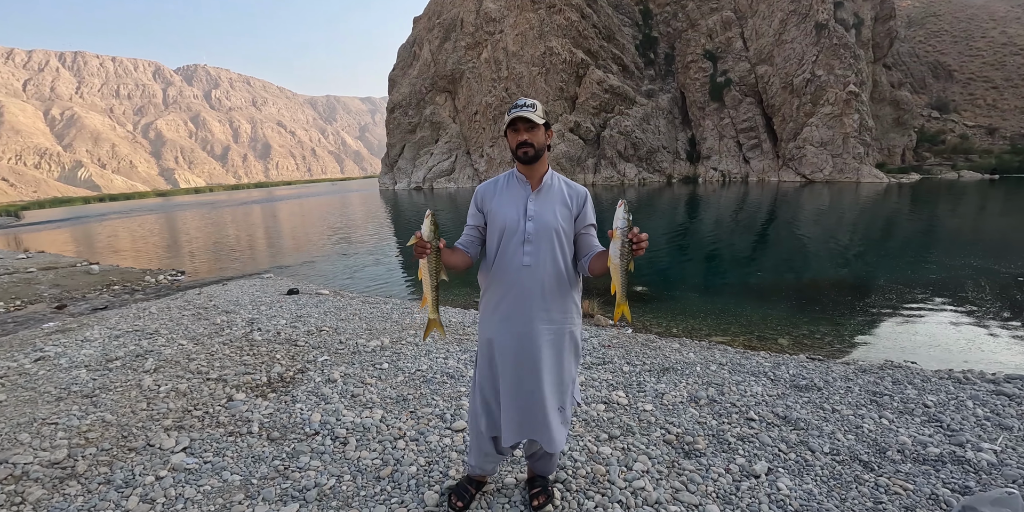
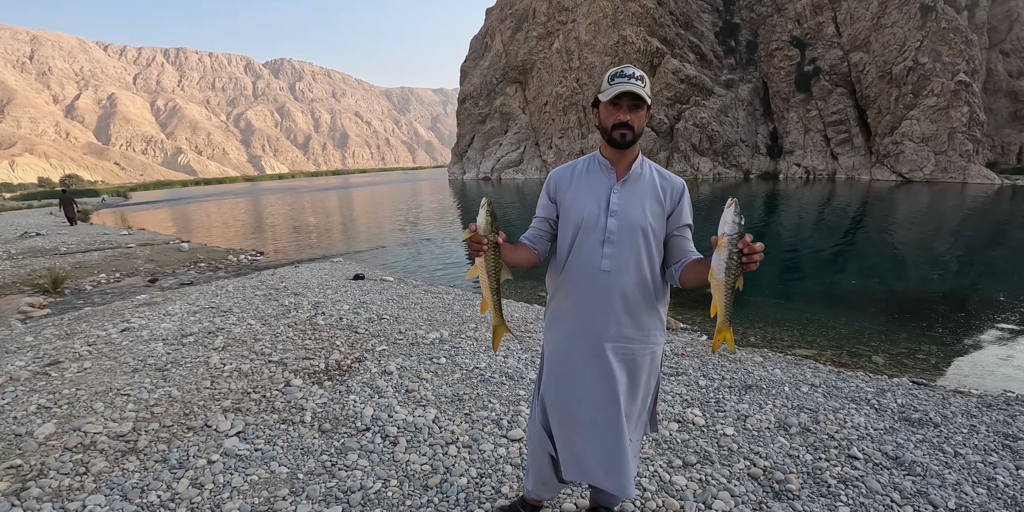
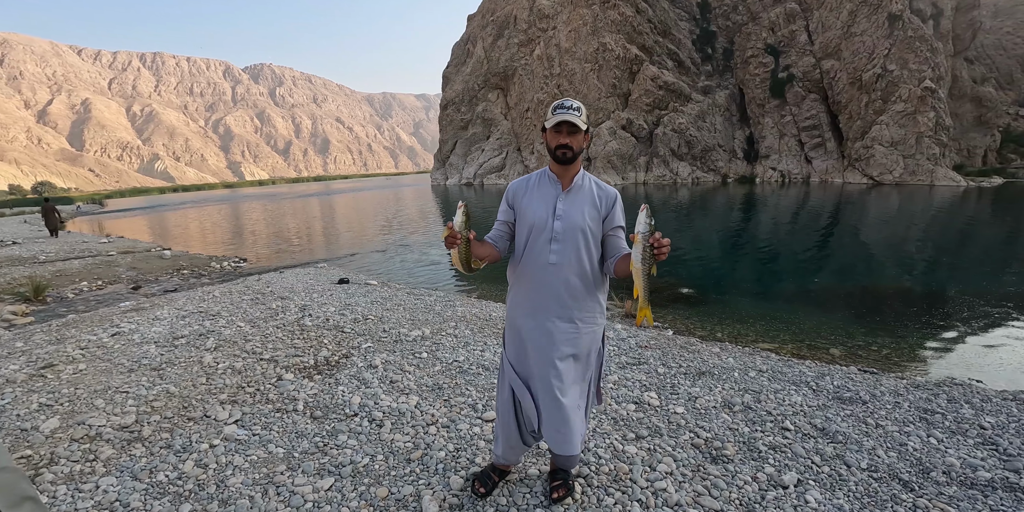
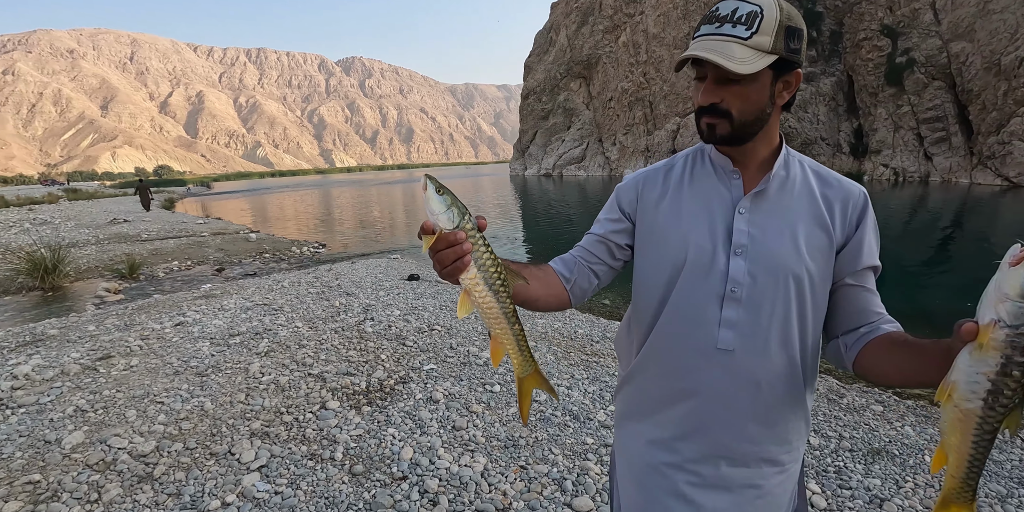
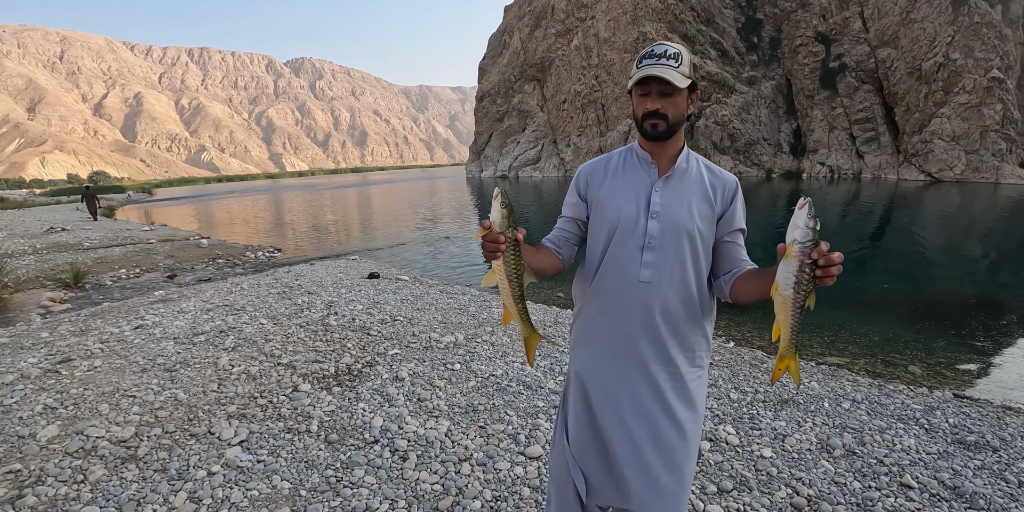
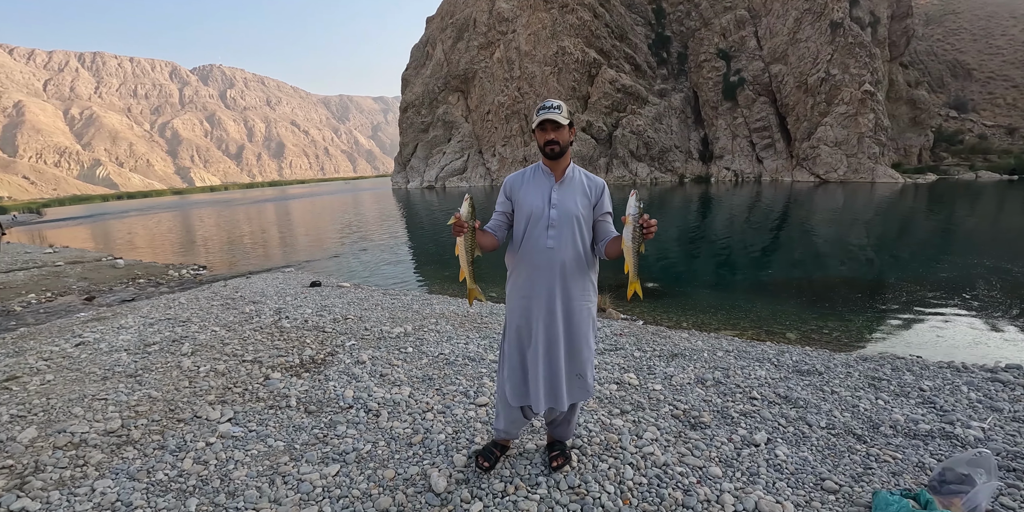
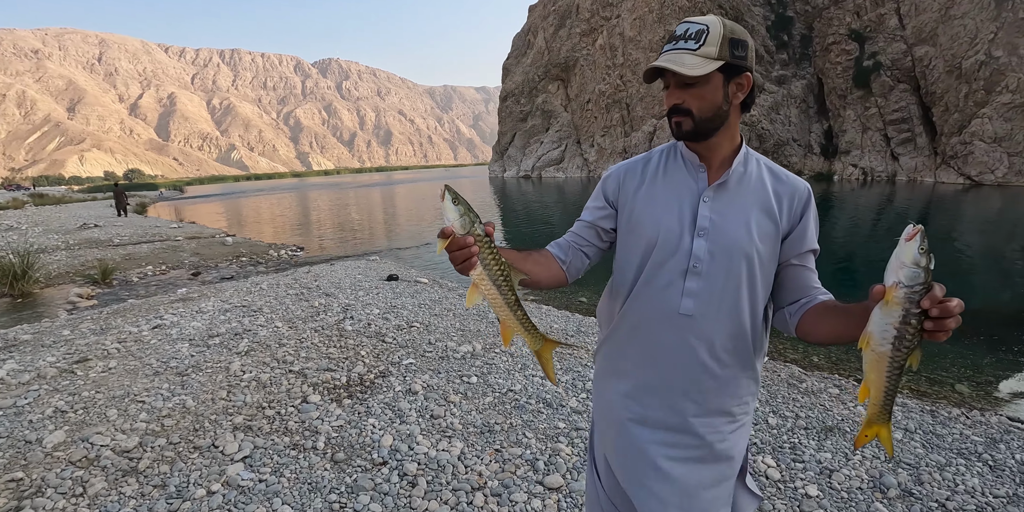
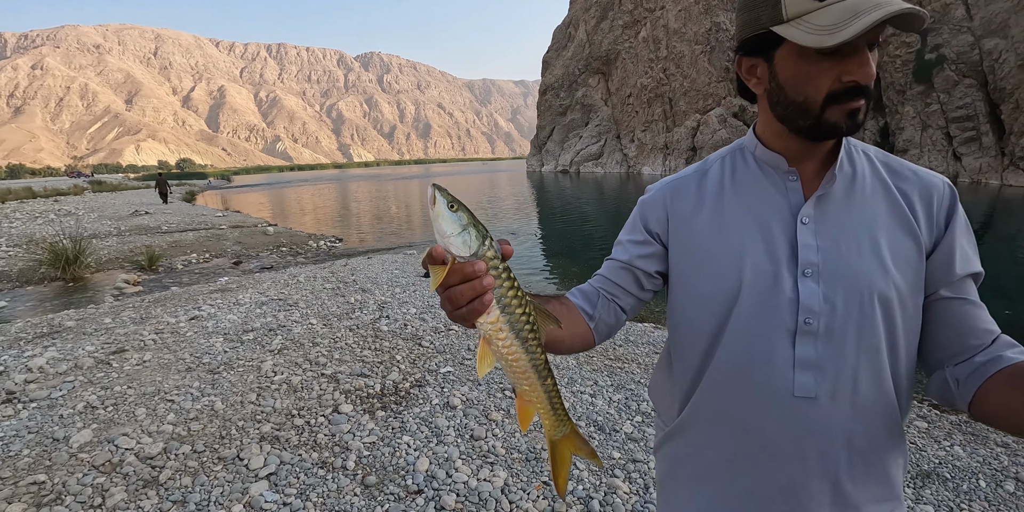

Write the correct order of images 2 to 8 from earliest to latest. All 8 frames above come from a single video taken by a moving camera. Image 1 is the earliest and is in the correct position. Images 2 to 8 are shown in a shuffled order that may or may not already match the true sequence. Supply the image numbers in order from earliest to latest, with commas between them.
6, 3, 2, 5, 7, 4, 8
